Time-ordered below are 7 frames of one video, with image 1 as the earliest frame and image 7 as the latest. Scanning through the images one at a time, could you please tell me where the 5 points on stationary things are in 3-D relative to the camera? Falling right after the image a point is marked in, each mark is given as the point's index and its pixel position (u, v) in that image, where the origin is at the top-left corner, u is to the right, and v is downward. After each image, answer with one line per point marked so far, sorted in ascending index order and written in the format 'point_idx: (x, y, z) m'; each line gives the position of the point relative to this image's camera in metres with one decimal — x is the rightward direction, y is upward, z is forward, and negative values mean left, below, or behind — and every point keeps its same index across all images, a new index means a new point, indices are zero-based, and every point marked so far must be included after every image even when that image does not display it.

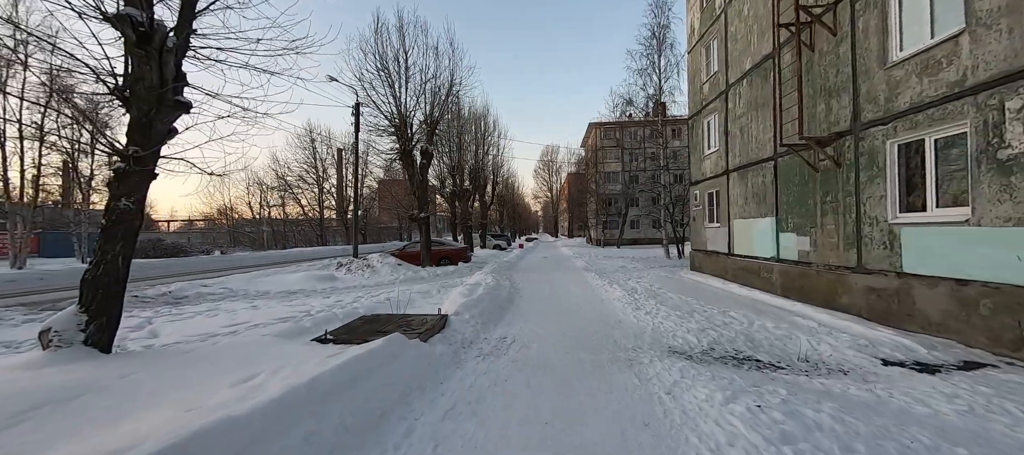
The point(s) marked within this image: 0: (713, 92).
0: (+7.5, +5.0, +12.6) m
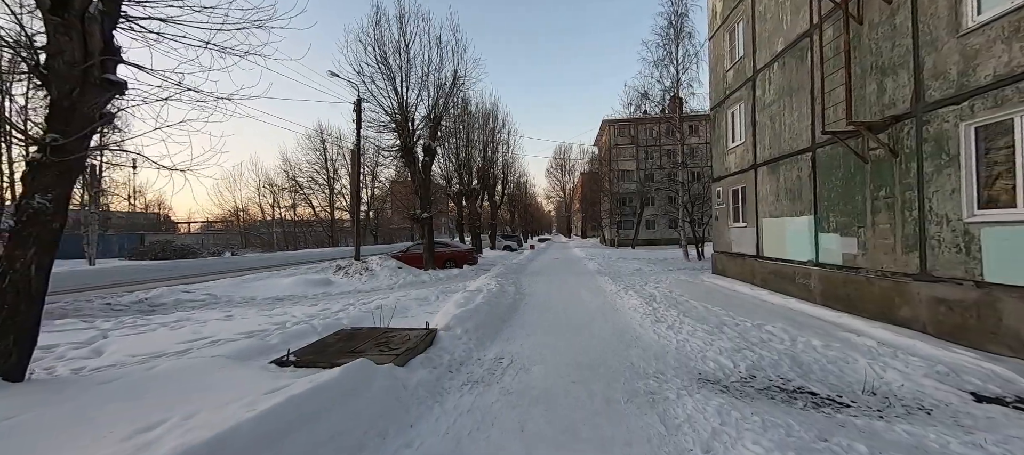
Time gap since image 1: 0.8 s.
0: (+7.7, +5.0, +11.5) m
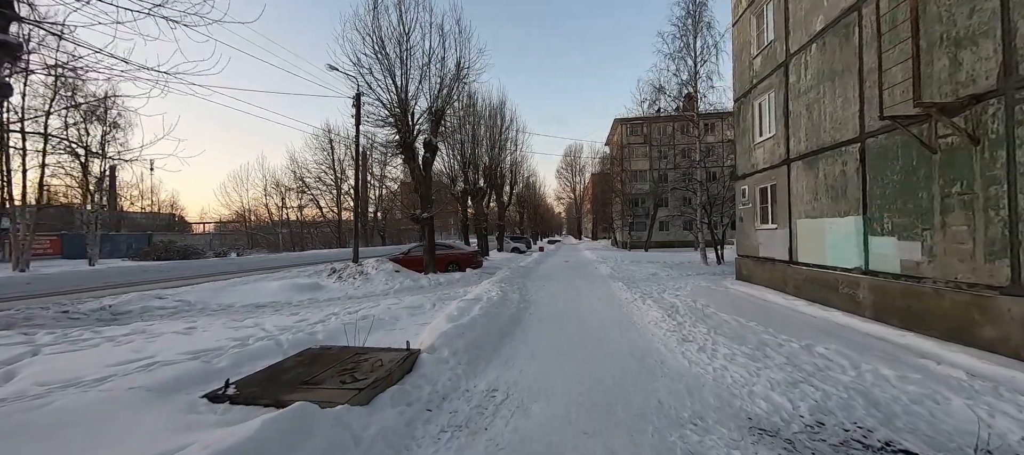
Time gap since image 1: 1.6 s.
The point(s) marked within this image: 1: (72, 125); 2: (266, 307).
0: (+7.9, +4.9, +10.4) m
1: (-21.9, +5.1, +16.8) m
2: (-5.4, -1.7, +7.4) m
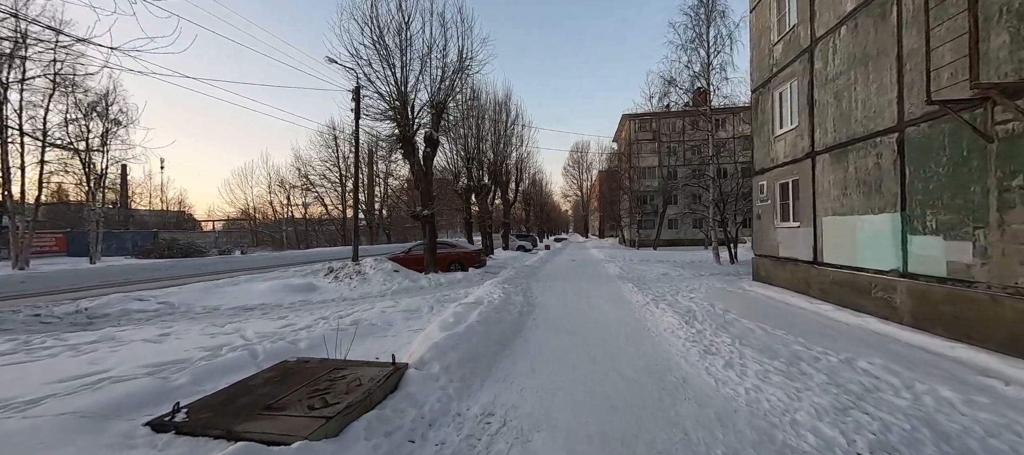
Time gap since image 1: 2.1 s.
0: (+8.0, +5.0, +9.7) m
1: (-21.7, +5.2, +16.7) m
2: (-5.3, -1.7, +7.0) m
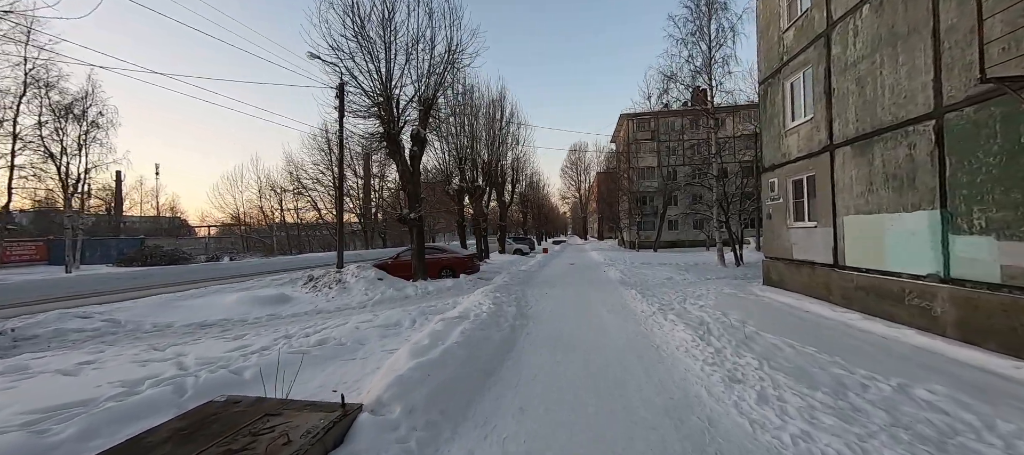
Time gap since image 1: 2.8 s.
0: (+7.7, +5.0, +9.0) m
1: (-22.0, +4.8, +15.9) m
2: (-5.5, -1.8, +6.2) m
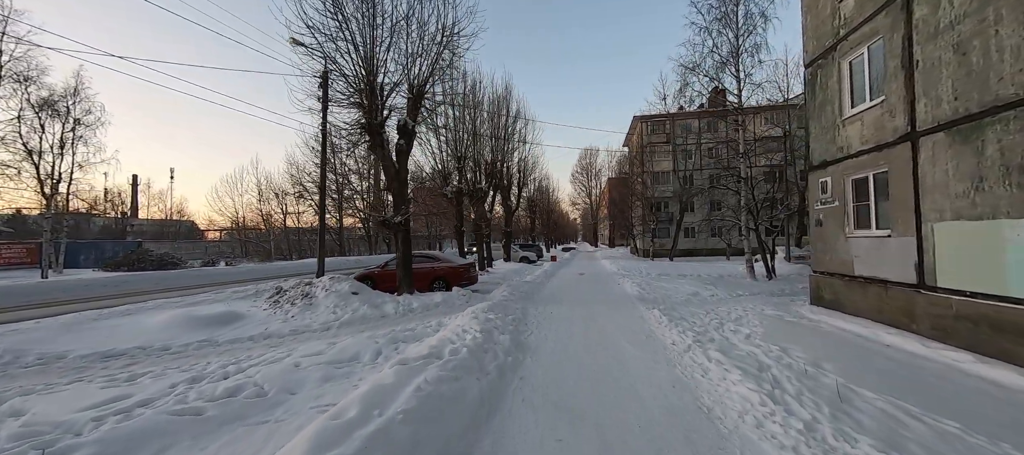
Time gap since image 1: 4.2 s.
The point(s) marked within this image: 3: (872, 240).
0: (+7.7, +4.8, +7.3) m
1: (-21.8, +4.7, +15.1) m
2: (-5.6, -1.9, +4.8) m
3: (+7.9, -0.3, +7.5) m
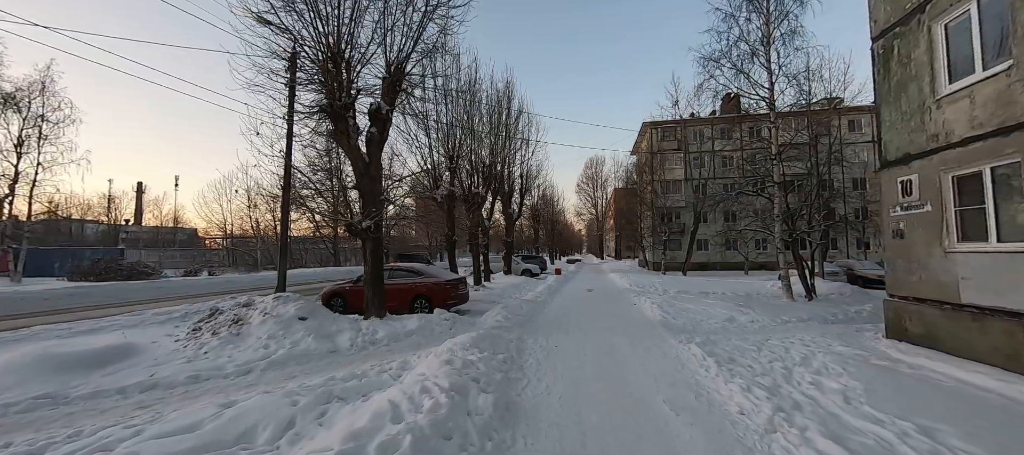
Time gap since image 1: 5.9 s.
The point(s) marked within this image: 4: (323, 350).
0: (+7.6, +4.6, +5.5) m
1: (-21.7, +4.6, +13.7) m
2: (-5.8, -1.8, +3.0) m
3: (+7.8, -0.5, +5.5) m
4: (-3.2, -2.0, +5.7) m
